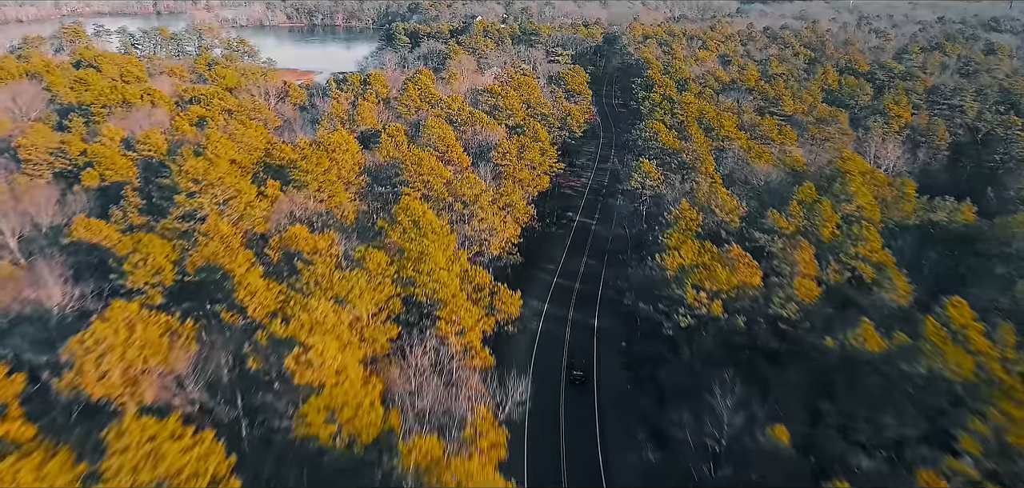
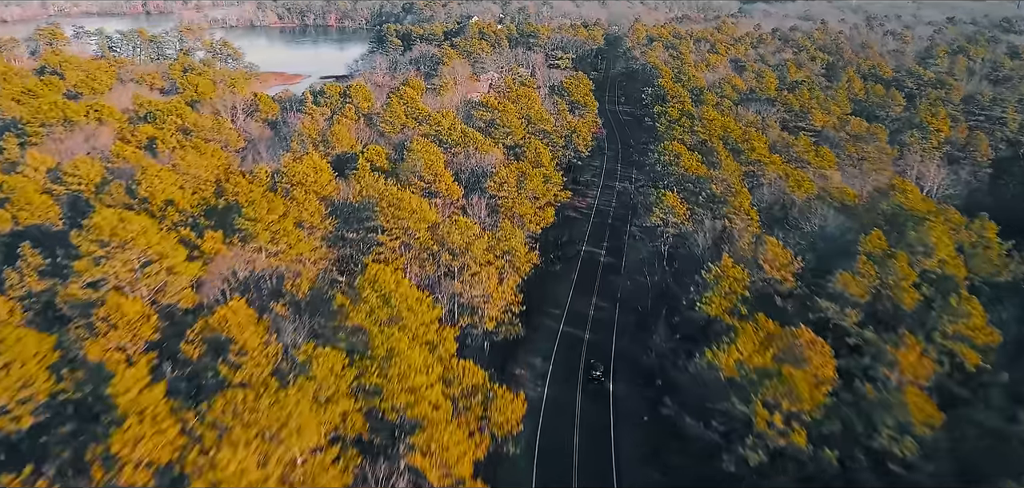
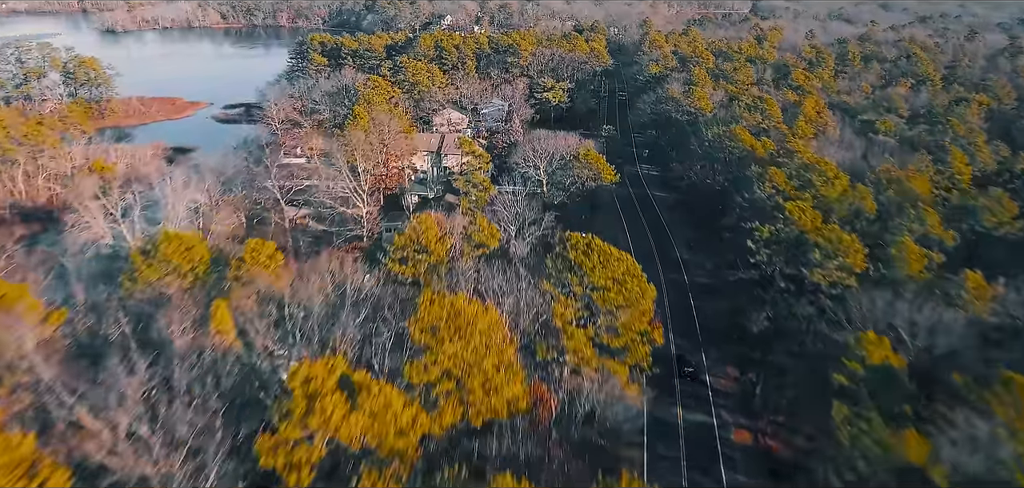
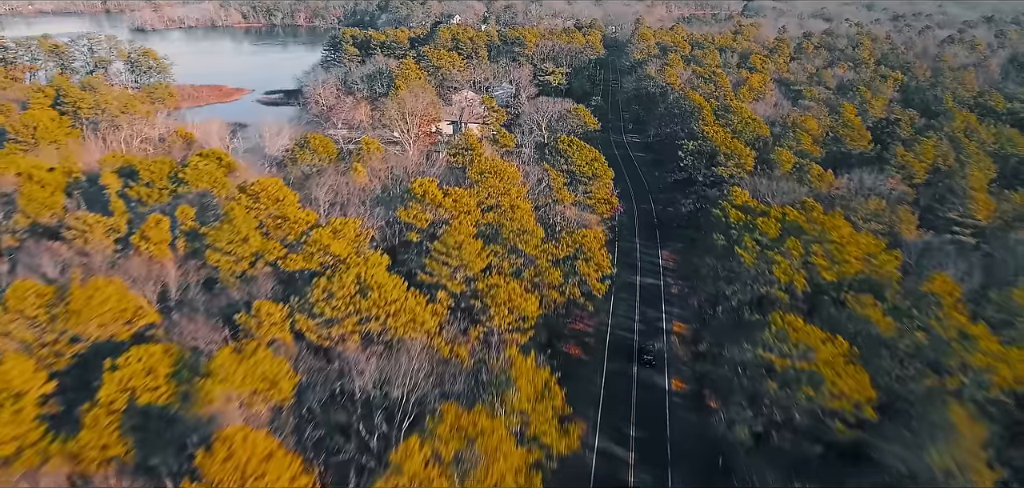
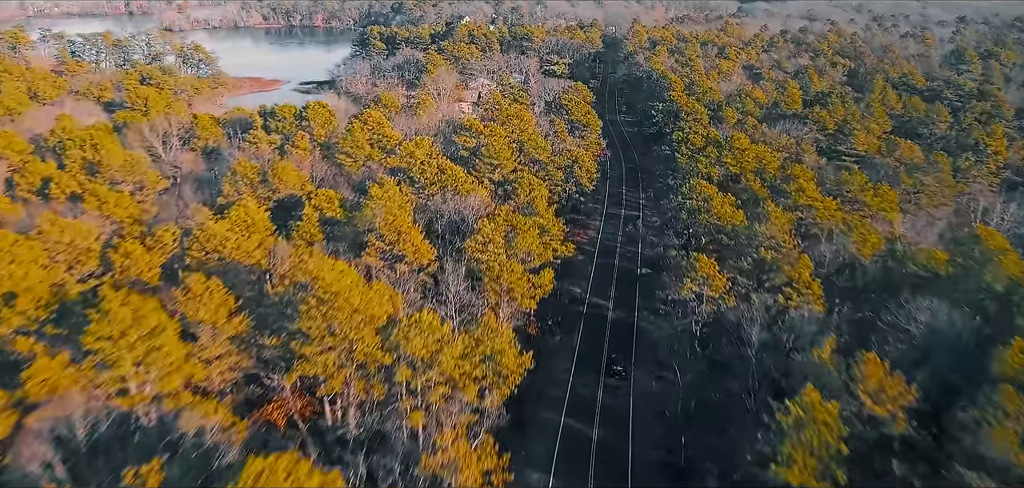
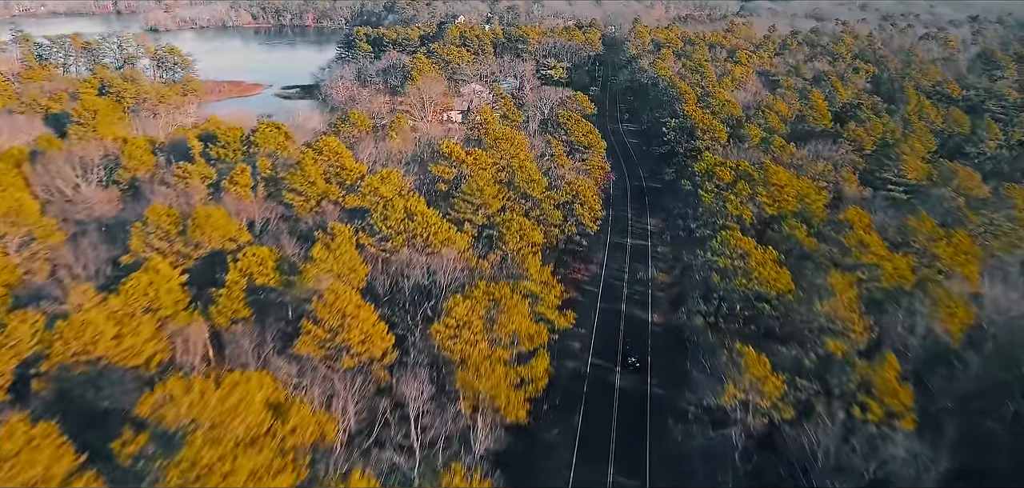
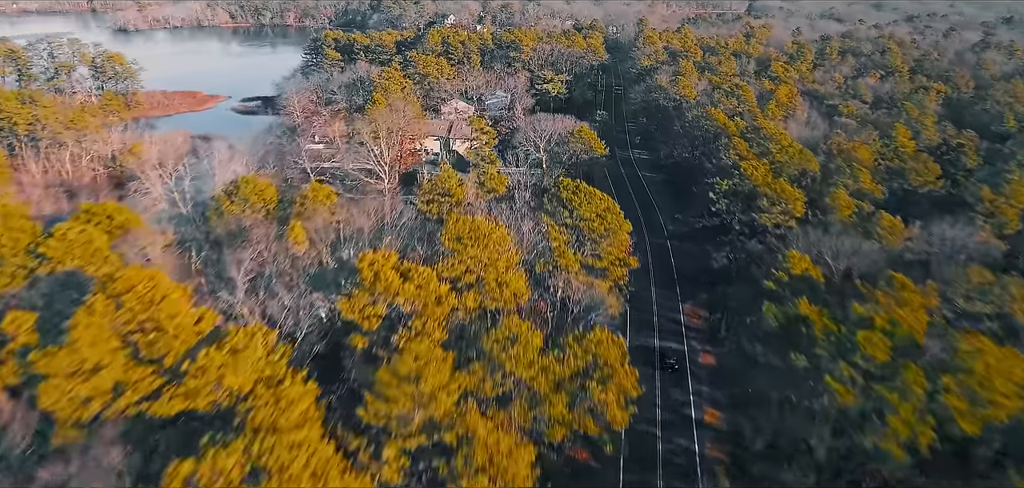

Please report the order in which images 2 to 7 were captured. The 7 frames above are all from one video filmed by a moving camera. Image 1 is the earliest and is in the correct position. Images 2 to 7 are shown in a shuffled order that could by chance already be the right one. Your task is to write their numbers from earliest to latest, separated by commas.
2, 5, 6, 4, 7, 3
